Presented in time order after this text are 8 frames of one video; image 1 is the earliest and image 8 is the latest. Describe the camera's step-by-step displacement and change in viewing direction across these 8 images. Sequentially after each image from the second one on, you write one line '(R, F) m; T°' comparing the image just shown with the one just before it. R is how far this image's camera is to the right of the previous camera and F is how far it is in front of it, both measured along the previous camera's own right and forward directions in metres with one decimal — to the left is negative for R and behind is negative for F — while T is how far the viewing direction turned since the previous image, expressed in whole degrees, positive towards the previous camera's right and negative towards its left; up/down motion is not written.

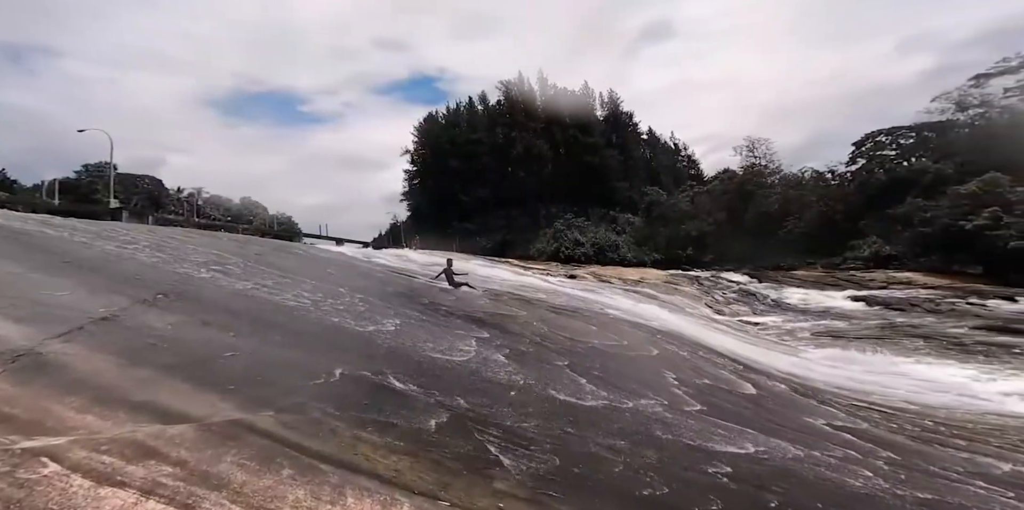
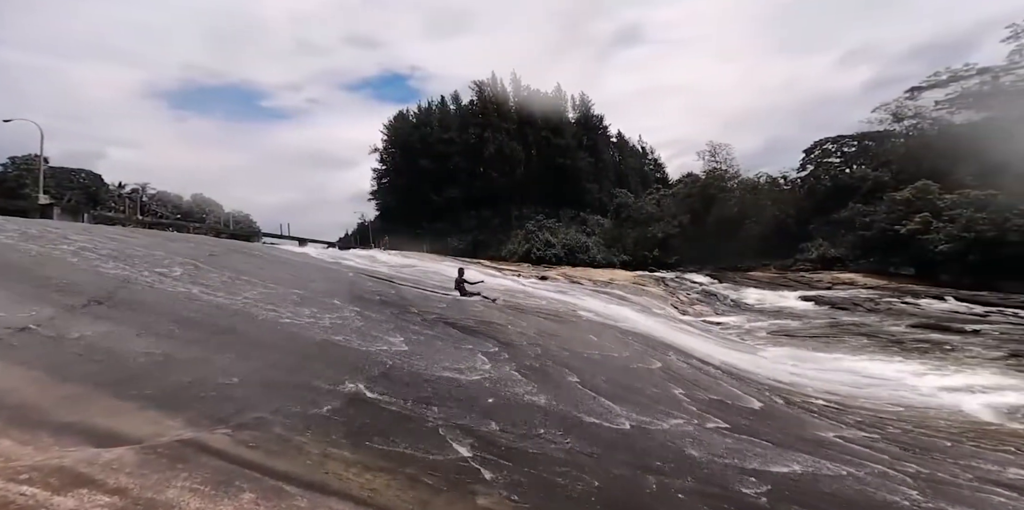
(-0.2, +0.5) m; +3°
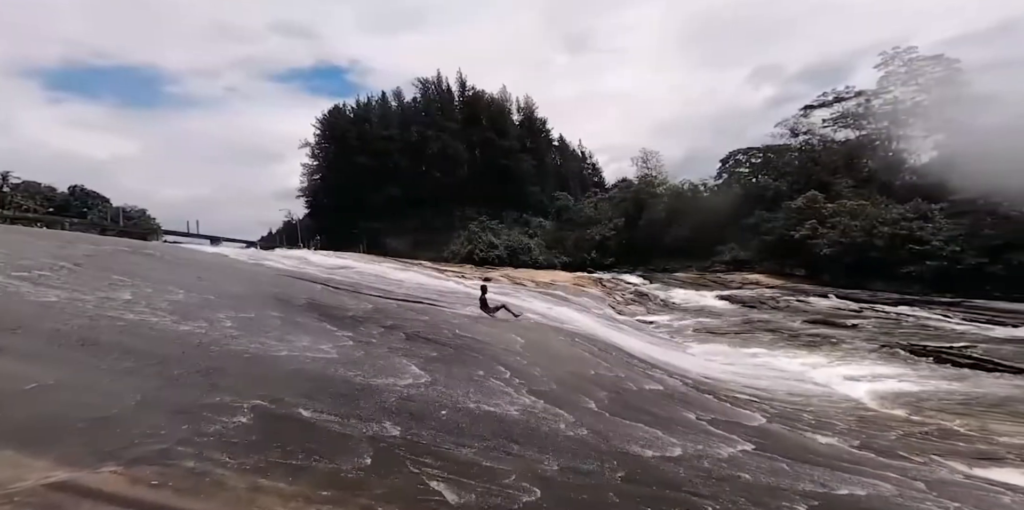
(-0.2, +0.7) m; +6°
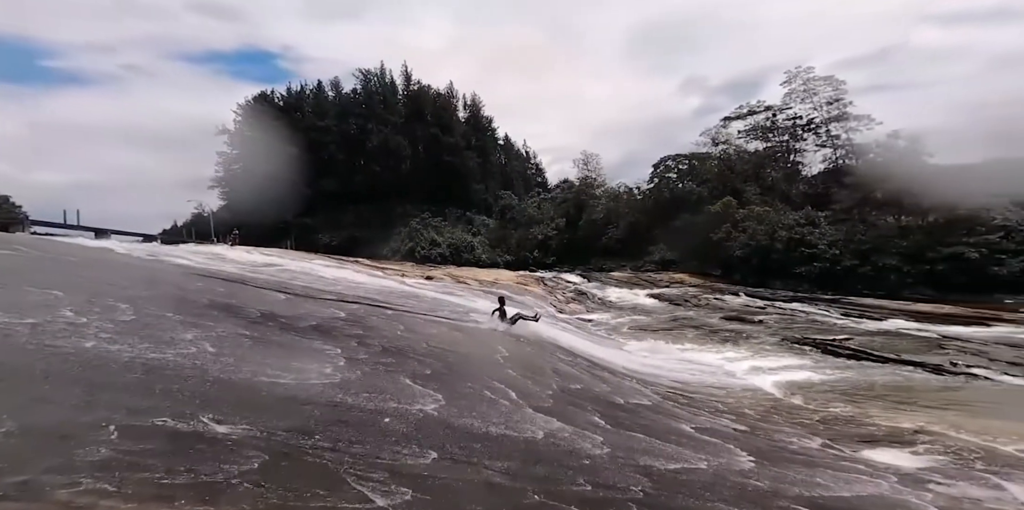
(-0.5, +0.3) m; +6°
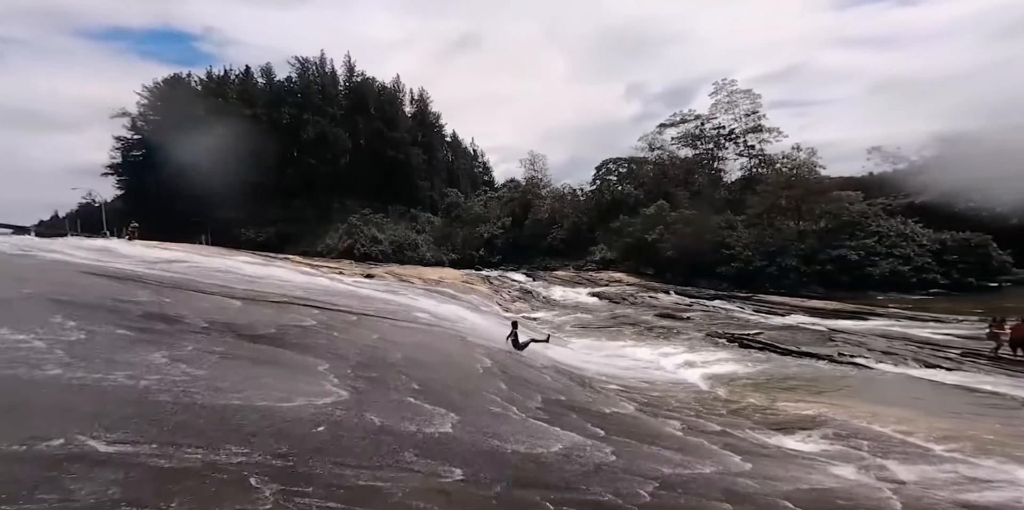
(-0.2, +0.7) m; +6°
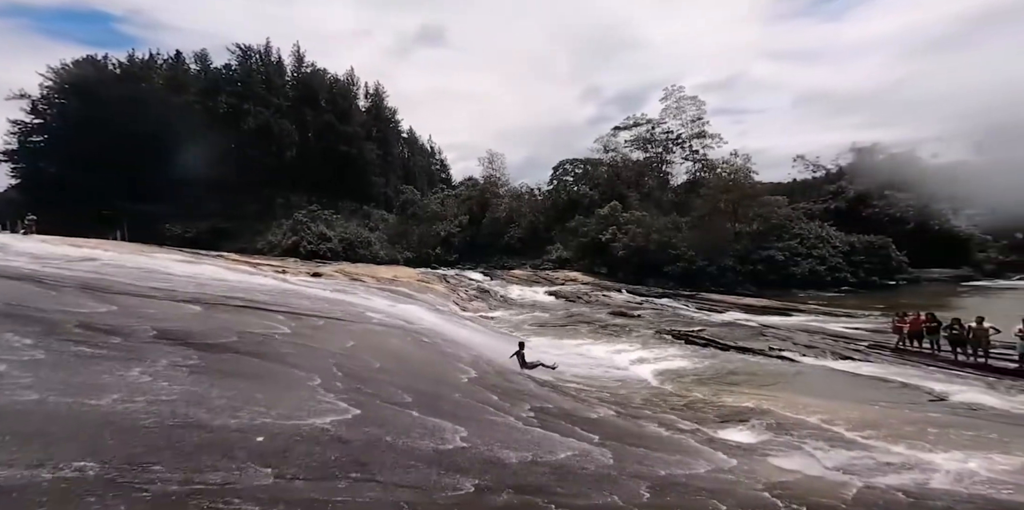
(+0.1, -0.1) m; +4°
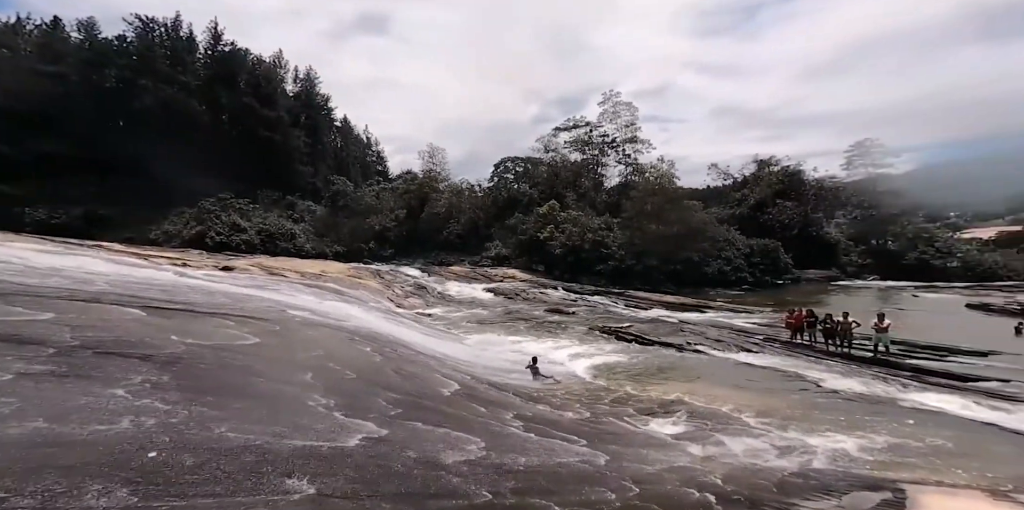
(+0.1, -0.3) m; +6°
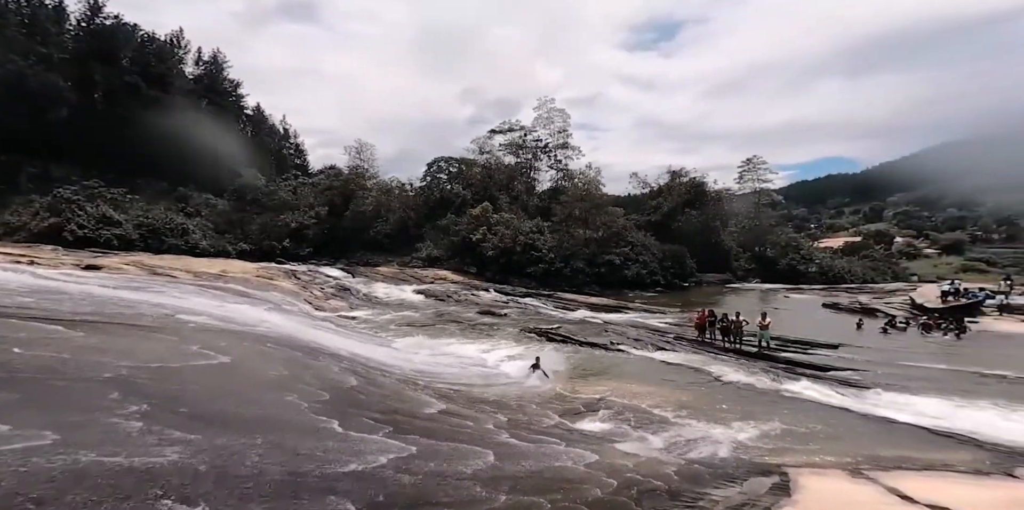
(+0.2, 0.0) m; +6°
